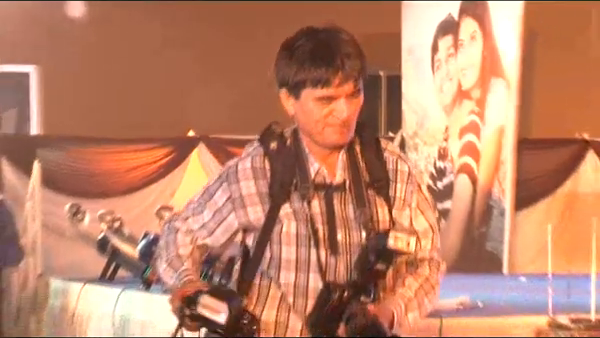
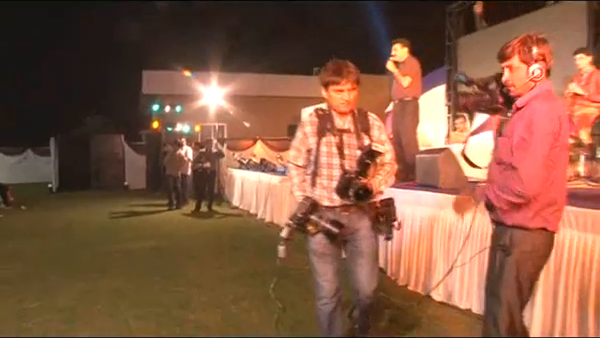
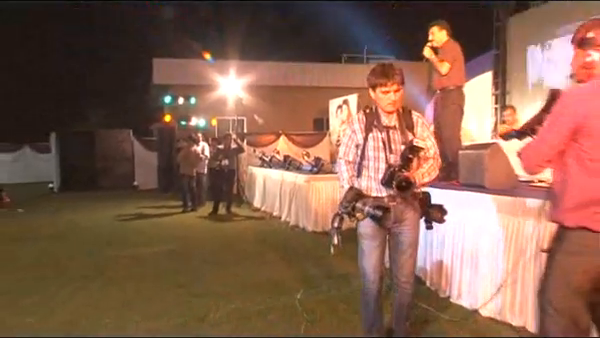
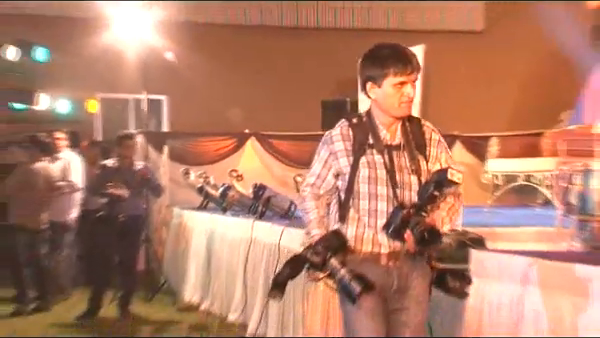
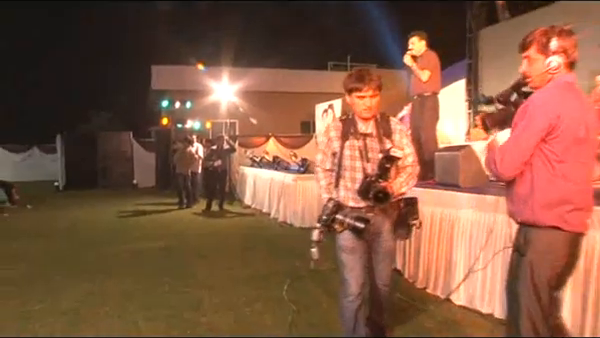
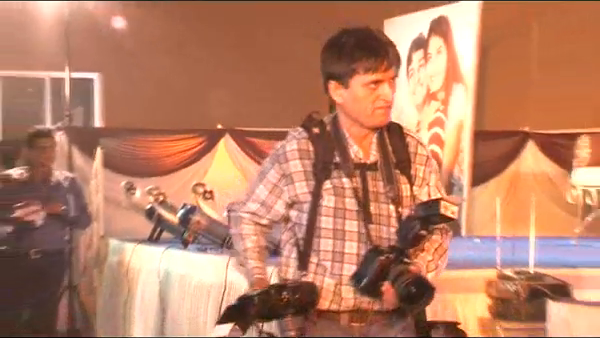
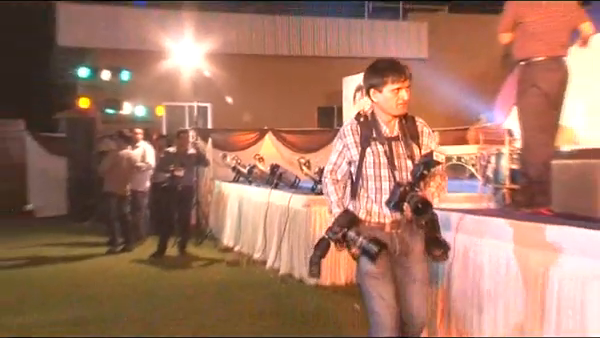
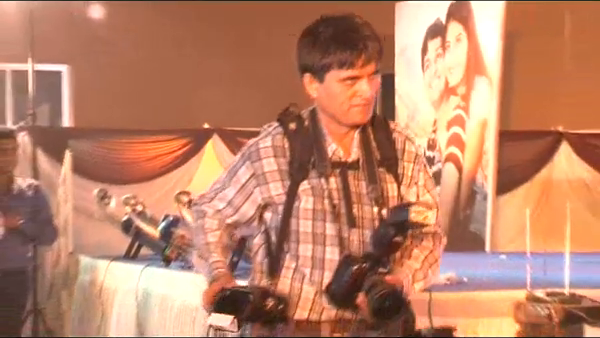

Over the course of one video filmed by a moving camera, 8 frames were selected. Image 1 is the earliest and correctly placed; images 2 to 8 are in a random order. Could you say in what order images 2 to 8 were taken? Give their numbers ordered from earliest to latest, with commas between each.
8, 6, 4, 7, 3, 5, 2
